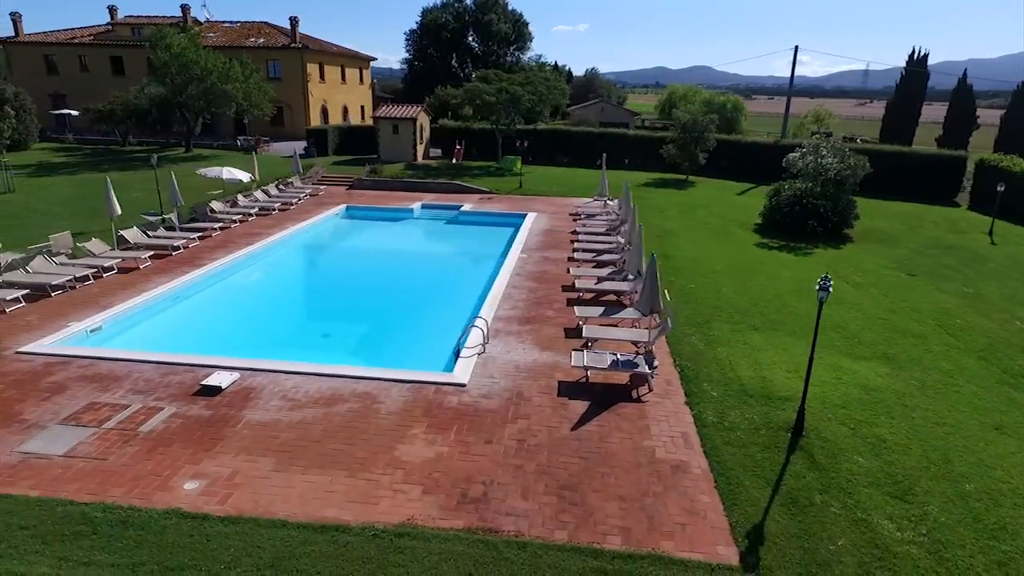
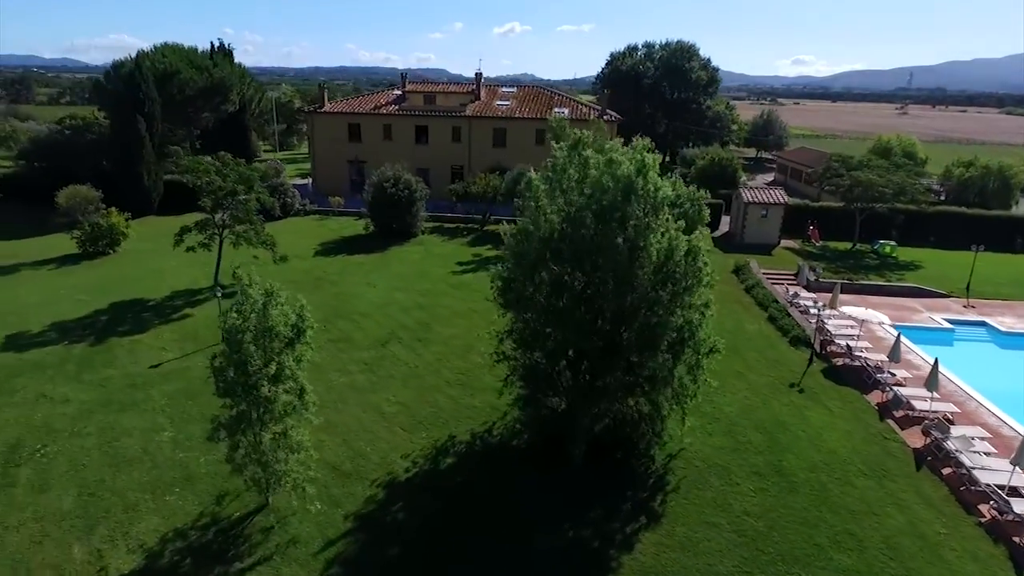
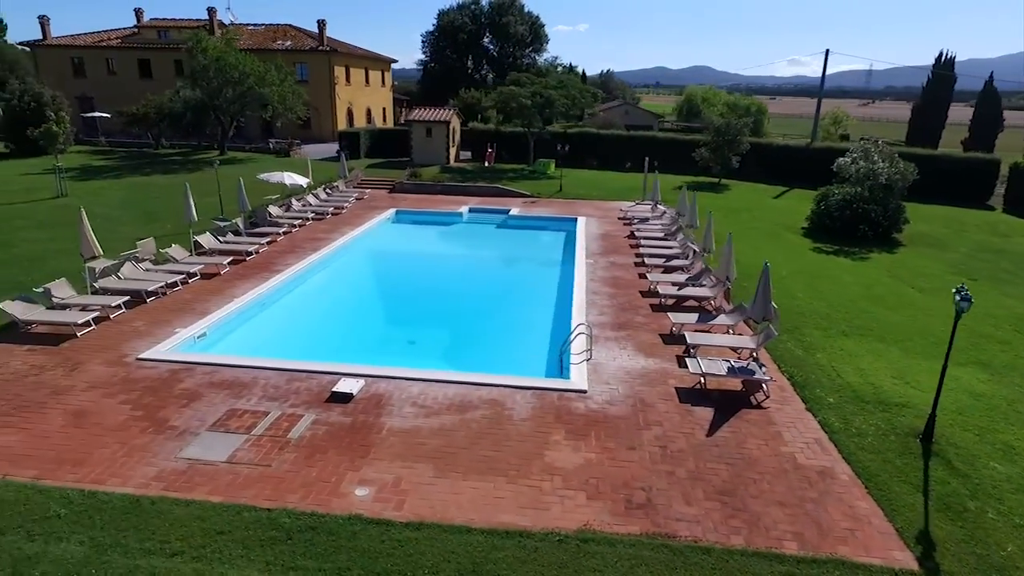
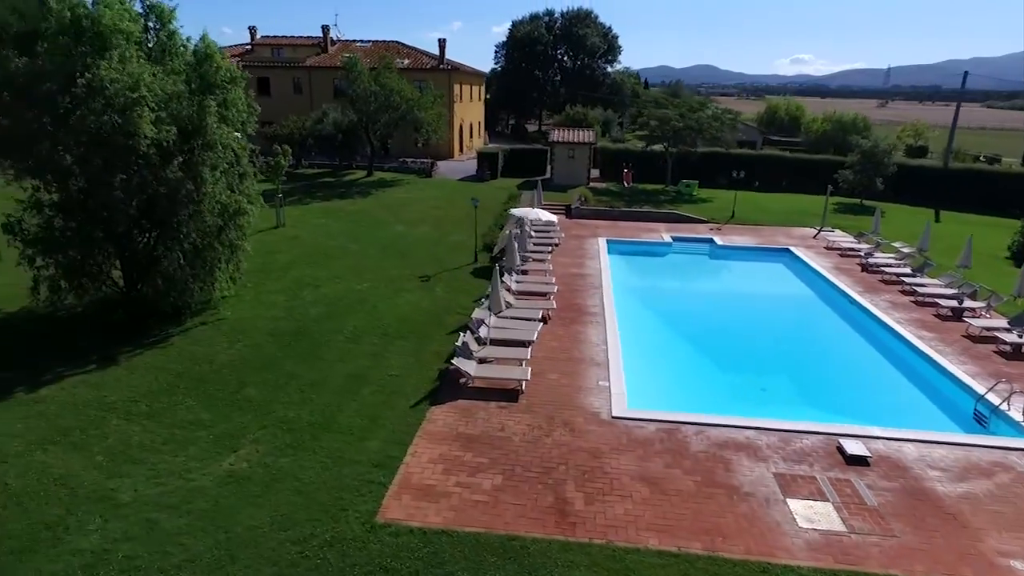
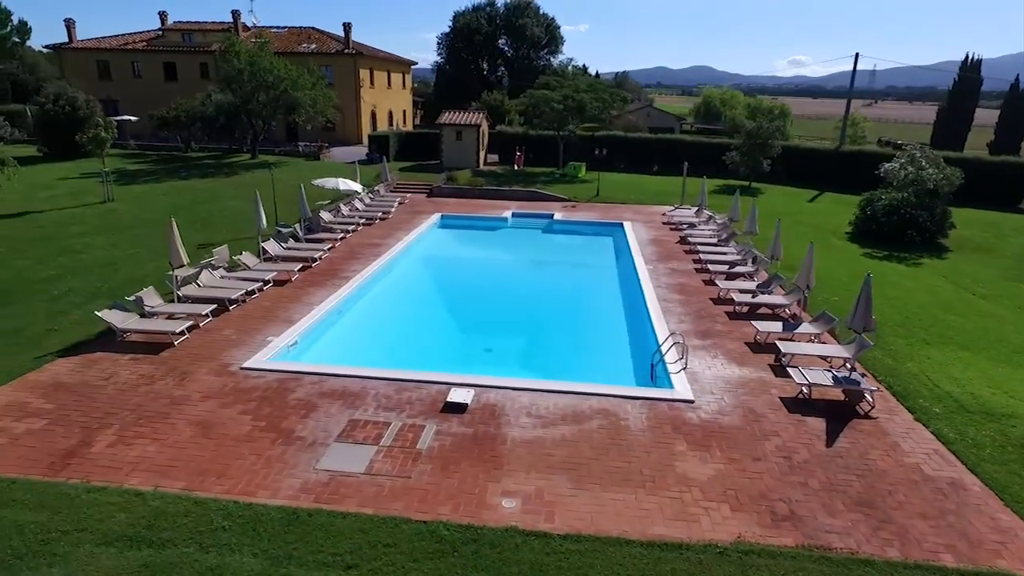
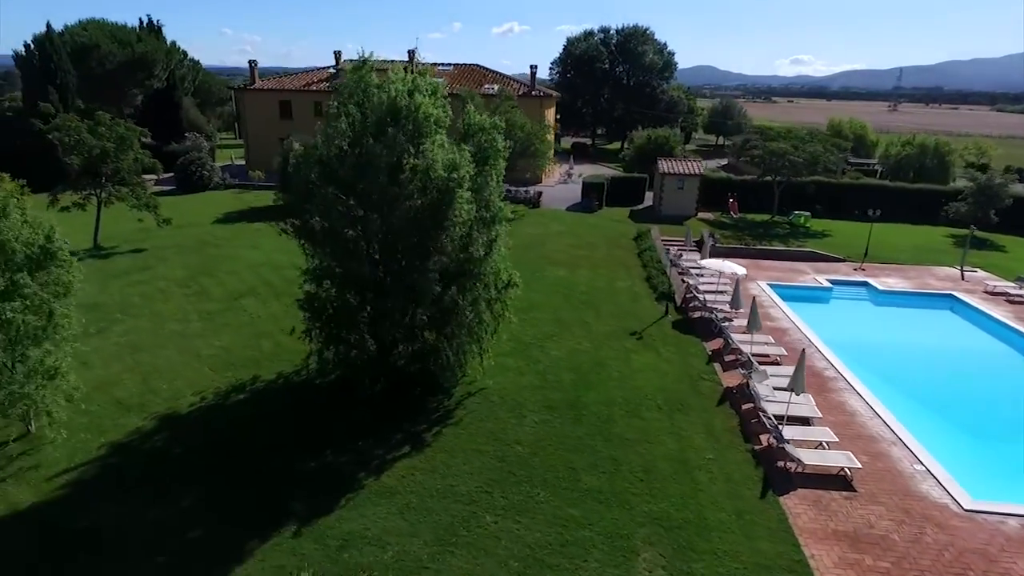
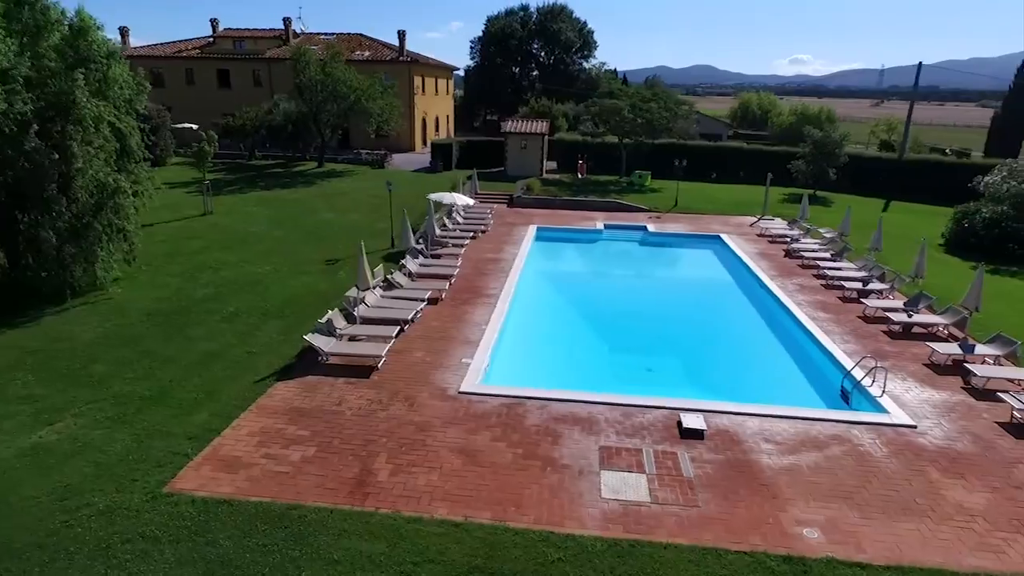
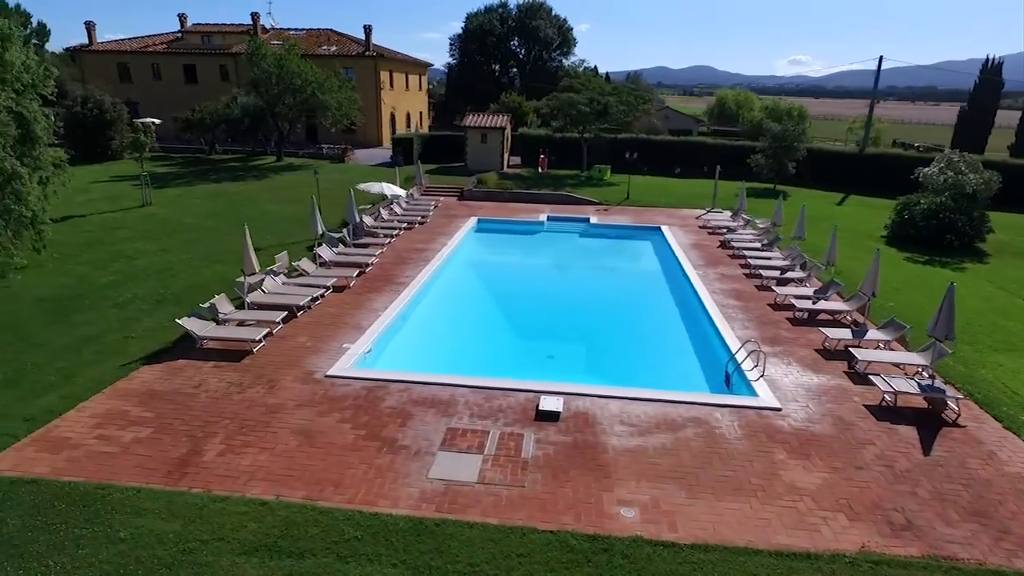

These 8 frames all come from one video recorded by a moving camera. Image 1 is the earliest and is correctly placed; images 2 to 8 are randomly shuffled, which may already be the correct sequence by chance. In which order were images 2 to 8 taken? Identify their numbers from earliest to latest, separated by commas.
3, 5, 8, 7, 4, 6, 2
